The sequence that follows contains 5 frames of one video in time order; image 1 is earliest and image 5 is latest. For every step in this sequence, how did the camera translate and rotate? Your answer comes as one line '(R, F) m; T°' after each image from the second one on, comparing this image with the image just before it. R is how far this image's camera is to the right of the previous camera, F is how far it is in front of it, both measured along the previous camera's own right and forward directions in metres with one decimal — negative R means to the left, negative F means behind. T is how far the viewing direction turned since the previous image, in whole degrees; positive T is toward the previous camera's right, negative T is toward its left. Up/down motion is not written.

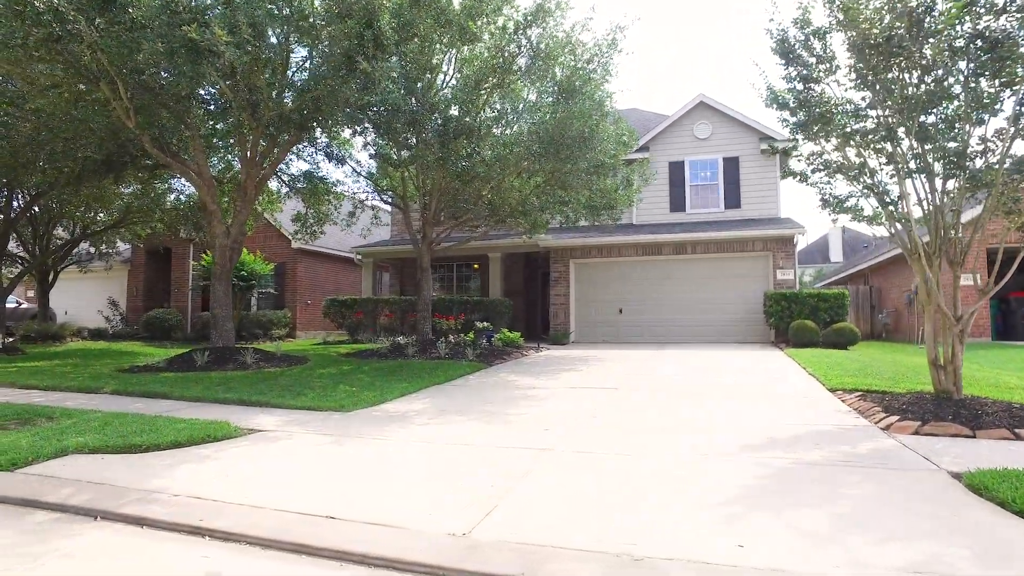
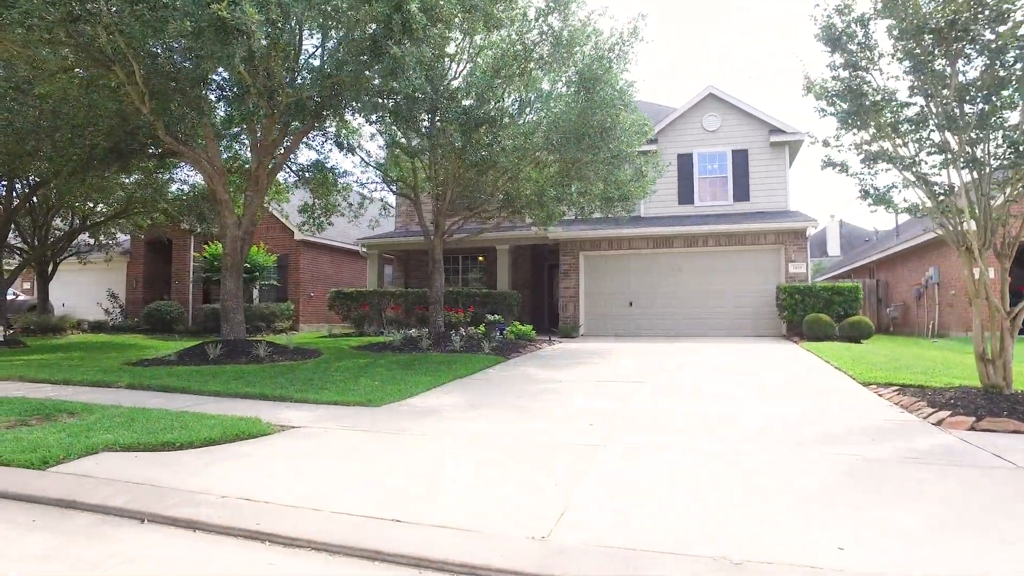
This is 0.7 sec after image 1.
(-0.4, +0.2) m; +1°
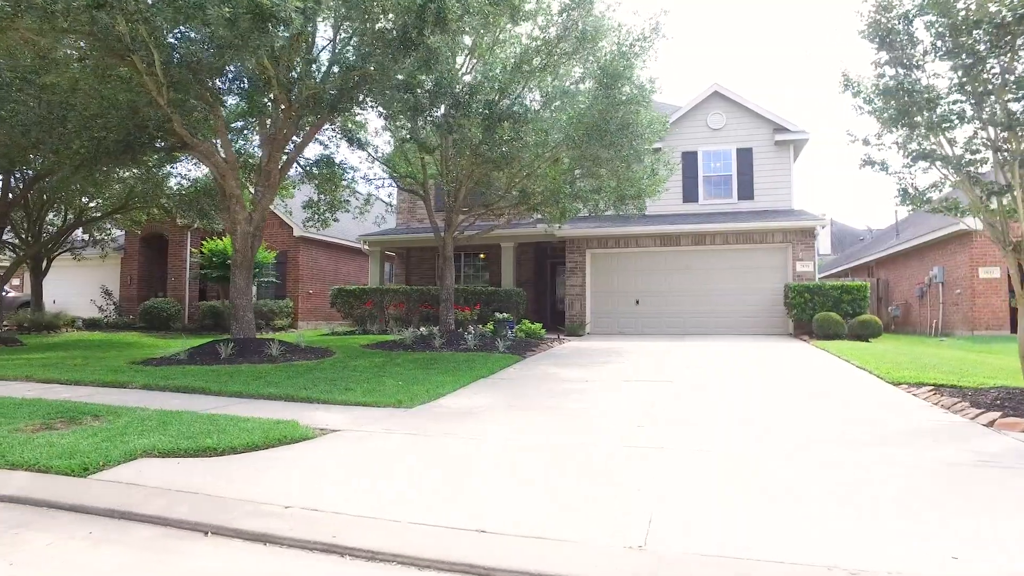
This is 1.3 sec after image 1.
(-0.5, +0.2) m; +1°
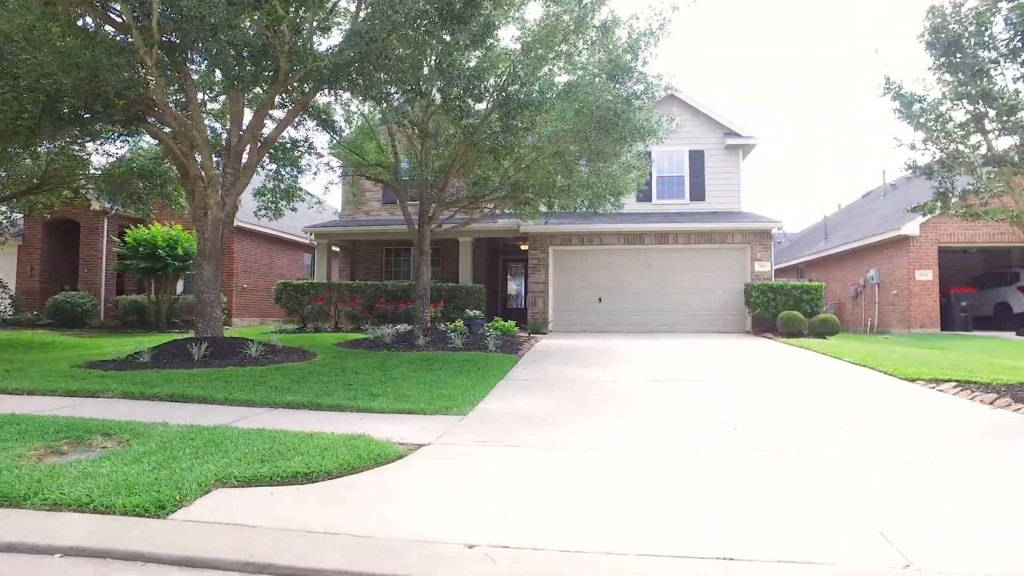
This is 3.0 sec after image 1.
(-1.5, +0.6) m; +9°
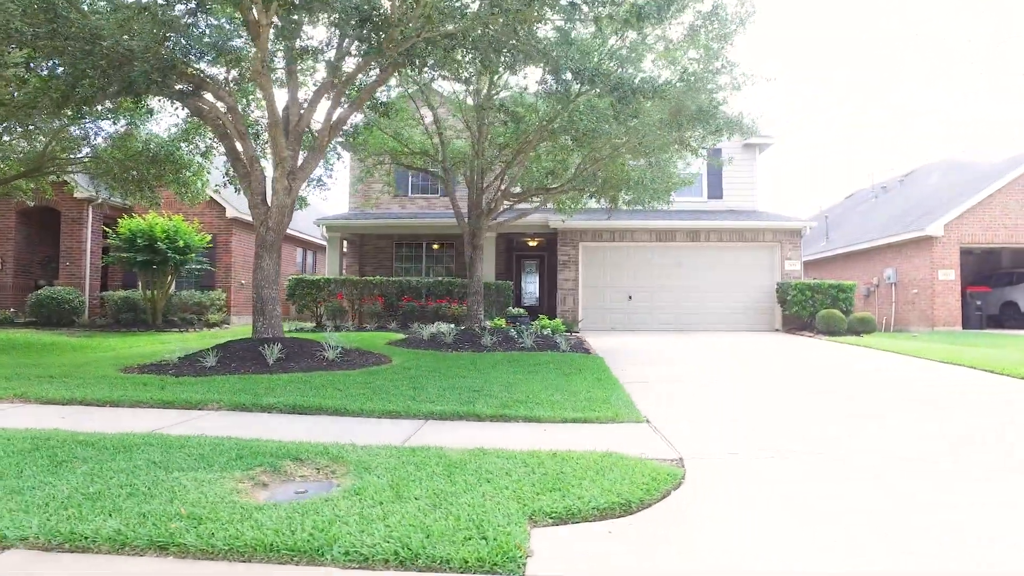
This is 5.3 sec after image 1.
(-2.1, +0.7) m; +5°
